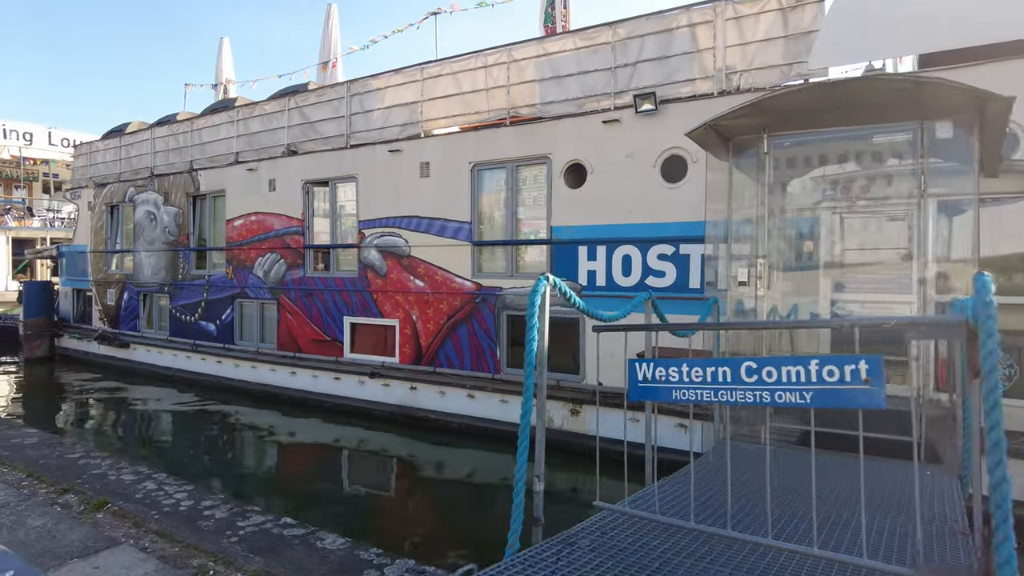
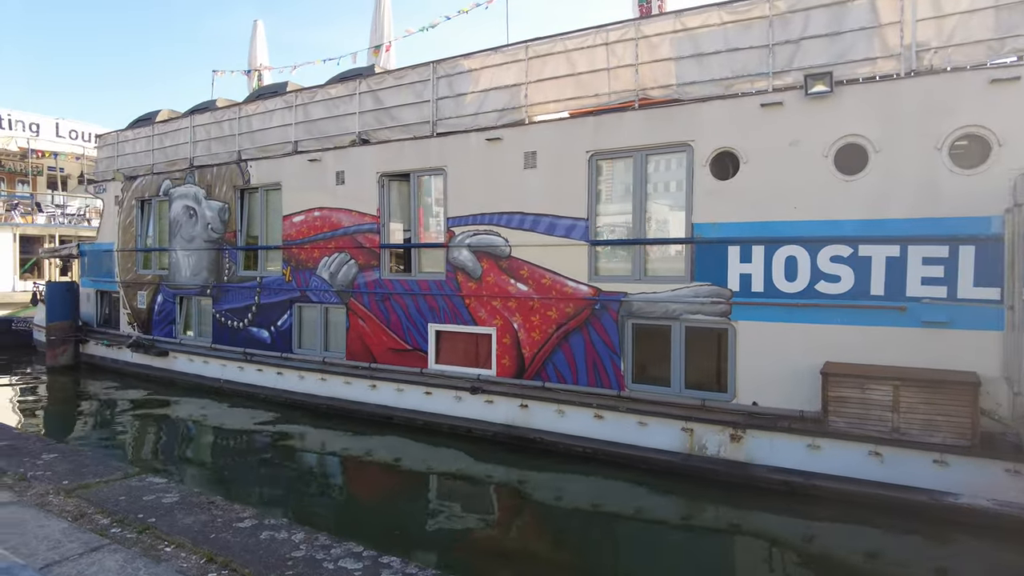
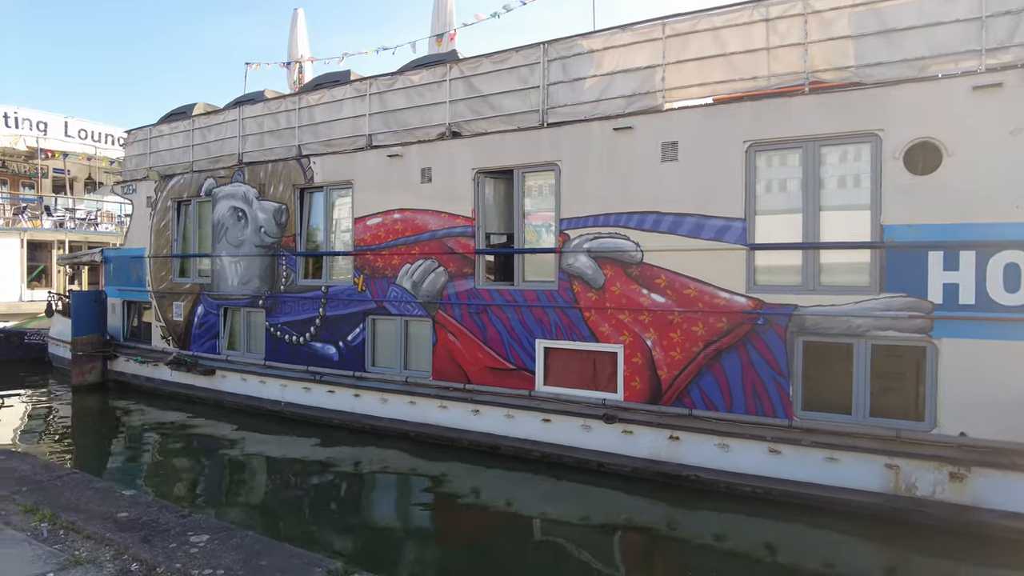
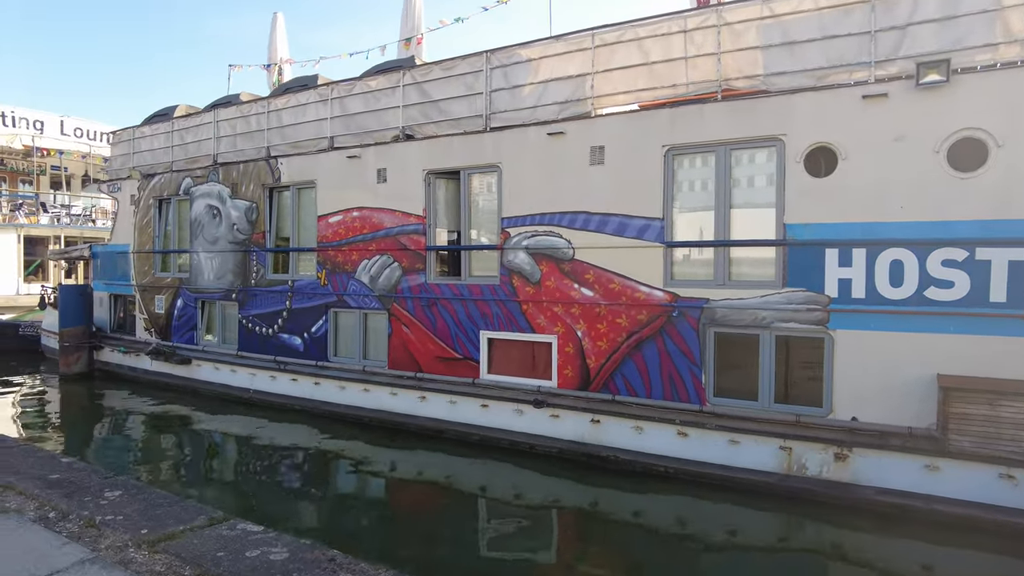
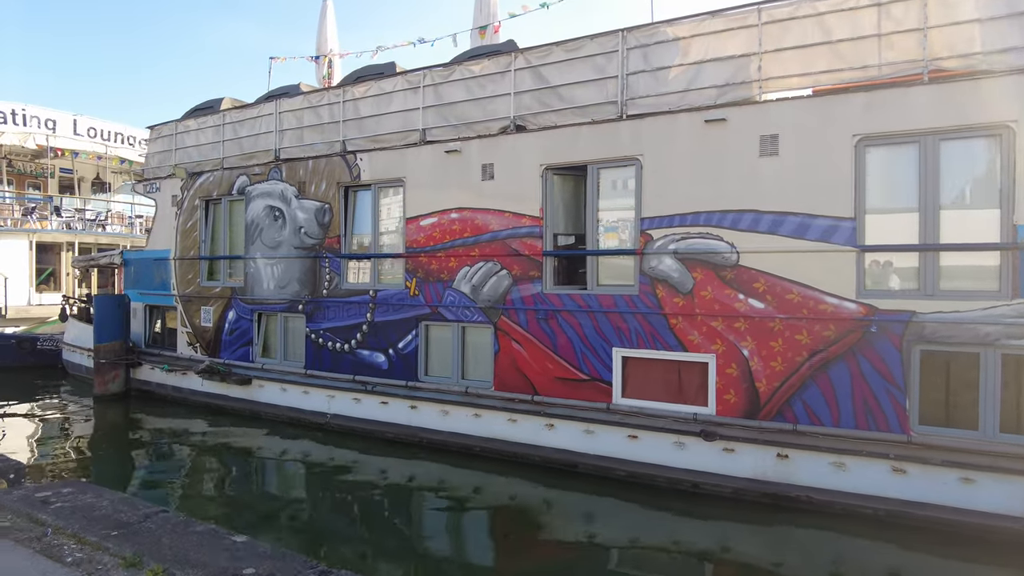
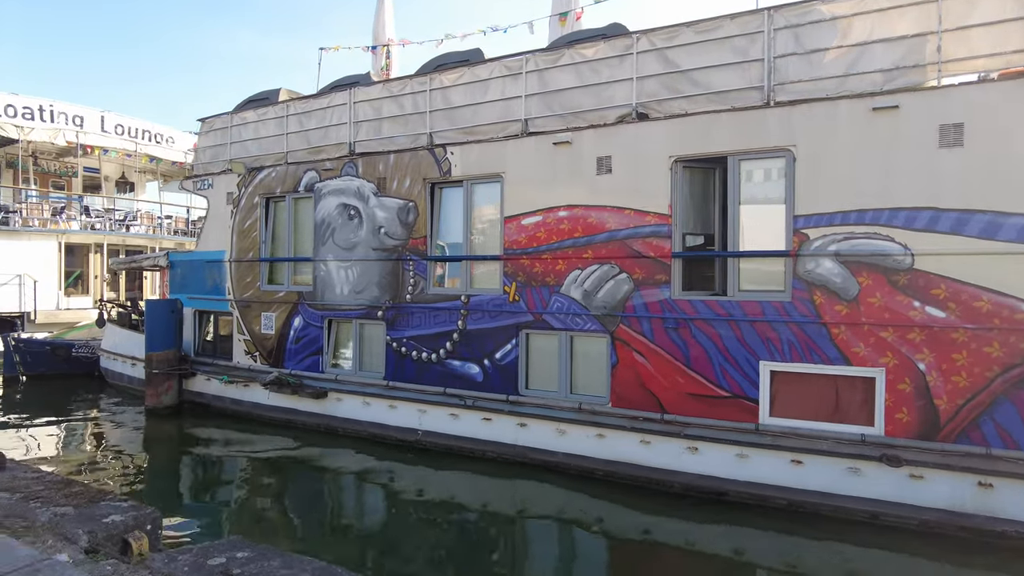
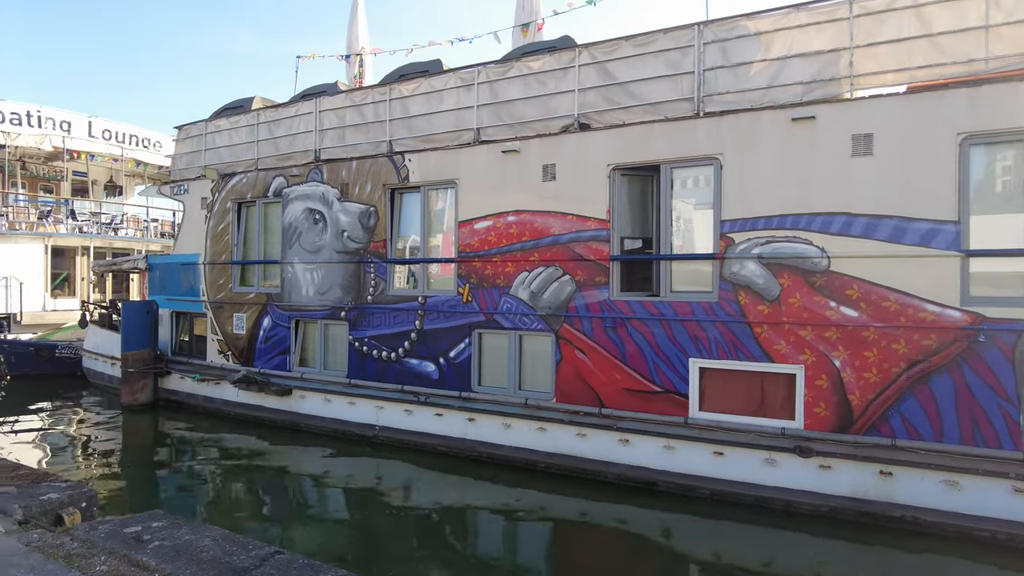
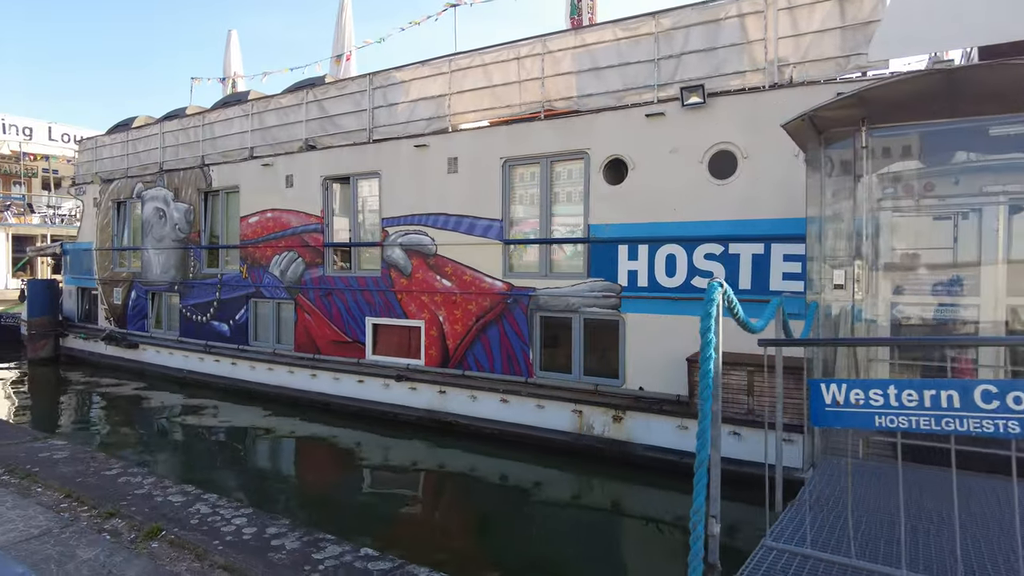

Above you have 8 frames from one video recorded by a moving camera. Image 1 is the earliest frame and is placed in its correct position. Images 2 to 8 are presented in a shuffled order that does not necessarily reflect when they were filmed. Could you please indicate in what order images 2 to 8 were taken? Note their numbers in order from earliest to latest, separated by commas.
8, 2, 4, 3, 5, 7, 6
